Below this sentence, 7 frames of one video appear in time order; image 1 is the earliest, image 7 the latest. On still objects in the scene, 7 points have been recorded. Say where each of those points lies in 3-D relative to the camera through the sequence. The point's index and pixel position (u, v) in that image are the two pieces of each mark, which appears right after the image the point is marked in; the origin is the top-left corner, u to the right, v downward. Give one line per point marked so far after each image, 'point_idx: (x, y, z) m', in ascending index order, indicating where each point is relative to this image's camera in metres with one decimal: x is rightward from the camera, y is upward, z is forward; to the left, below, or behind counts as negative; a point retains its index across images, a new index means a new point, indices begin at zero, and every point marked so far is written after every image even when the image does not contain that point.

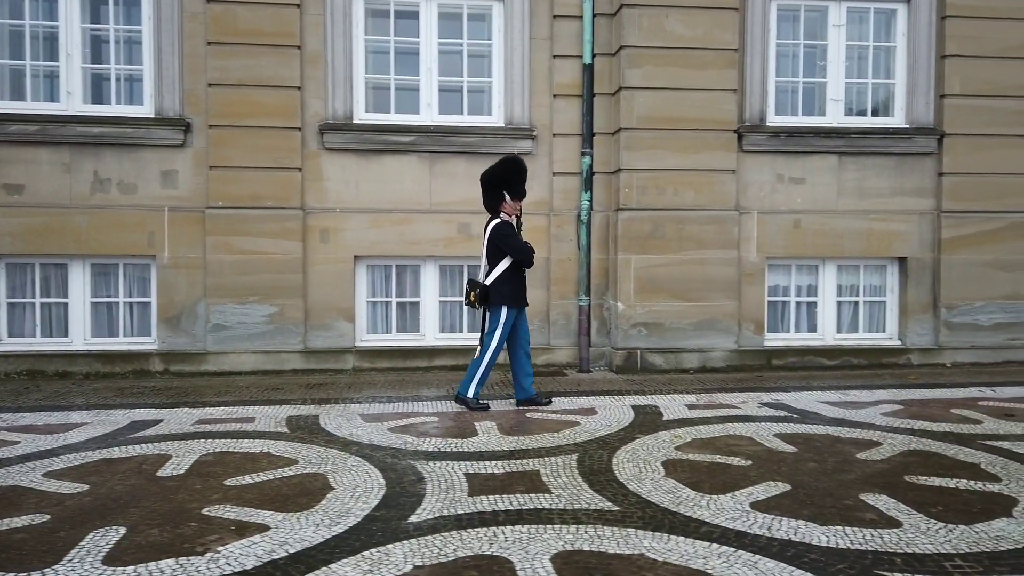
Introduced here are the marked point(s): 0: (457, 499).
0: (-0.3, -1.2, +4.2) m
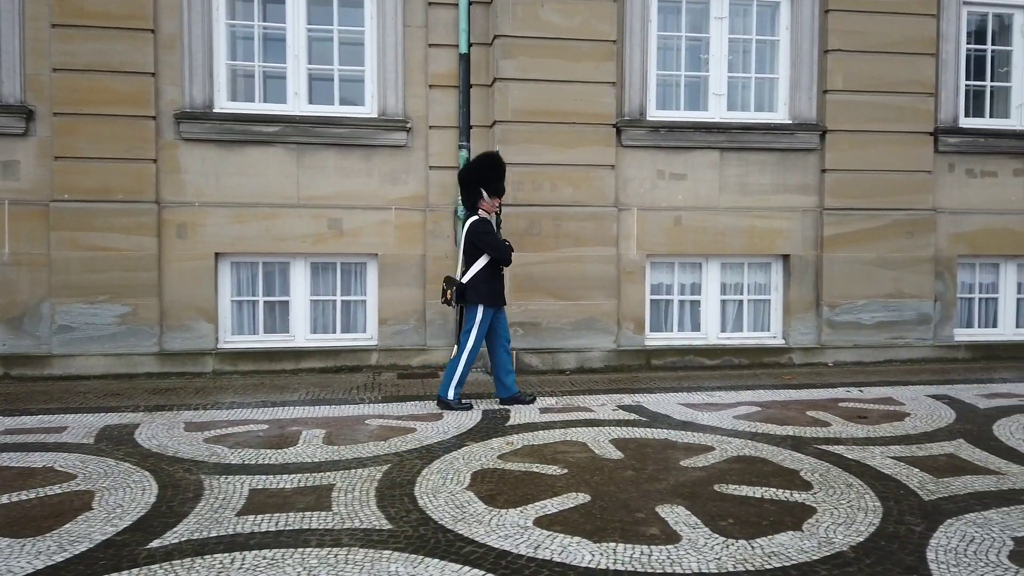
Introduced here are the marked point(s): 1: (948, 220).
0: (-1.5, -1.2, +3.9) m
1: (+5.2, +0.8, +8.9) m
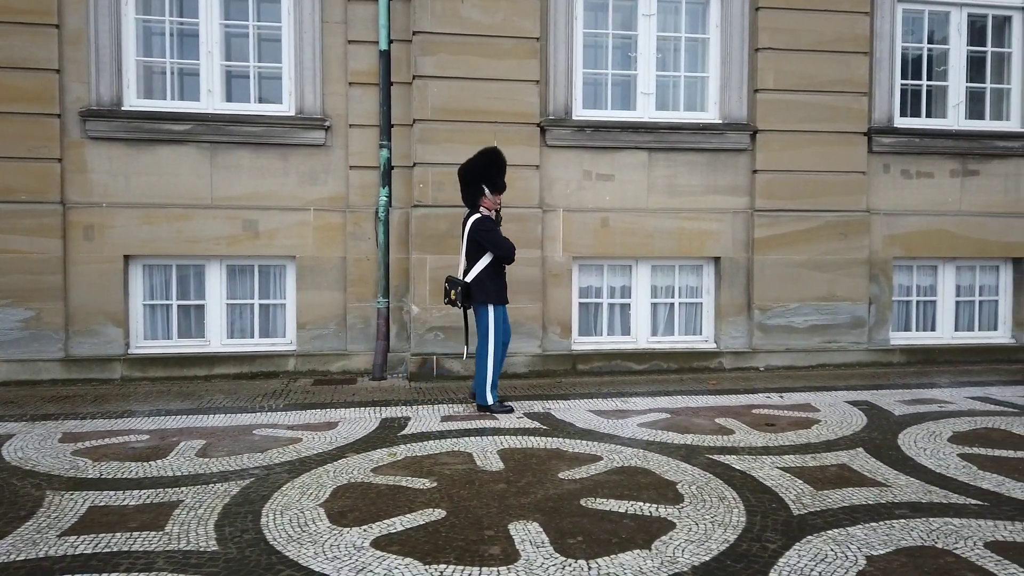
0: (-2.3, -1.2, +3.6) m
1: (+4.3, +0.8, +8.8) m
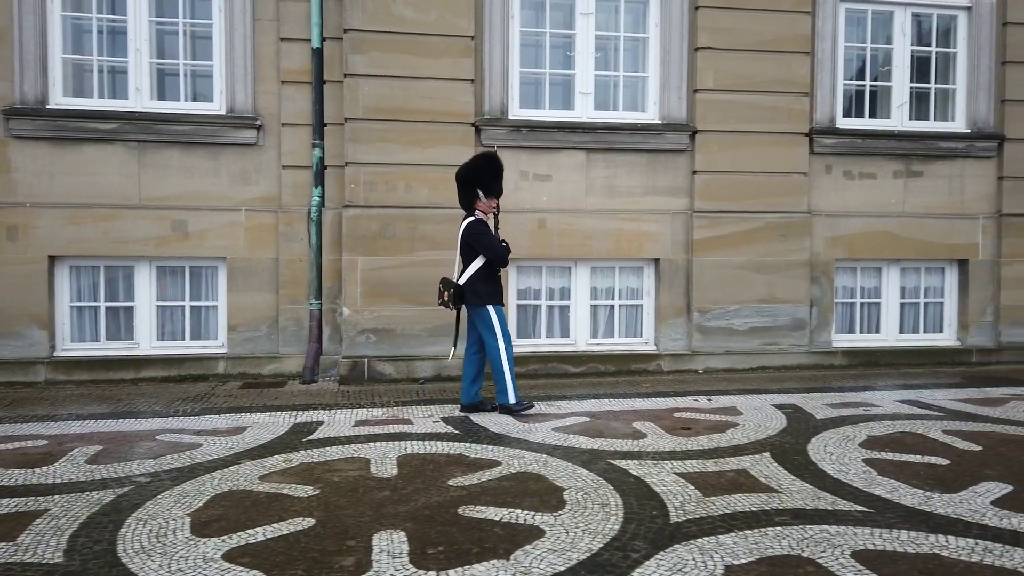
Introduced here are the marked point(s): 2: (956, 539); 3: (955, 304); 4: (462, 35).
0: (-2.9, -1.2, +3.5) m
1: (+3.6, +0.8, +8.7) m
2: (+2.1, -1.2, +3.6) m
3: (+5.4, -0.2, +9.1) m
4: (-0.5, +2.6, +7.8) m
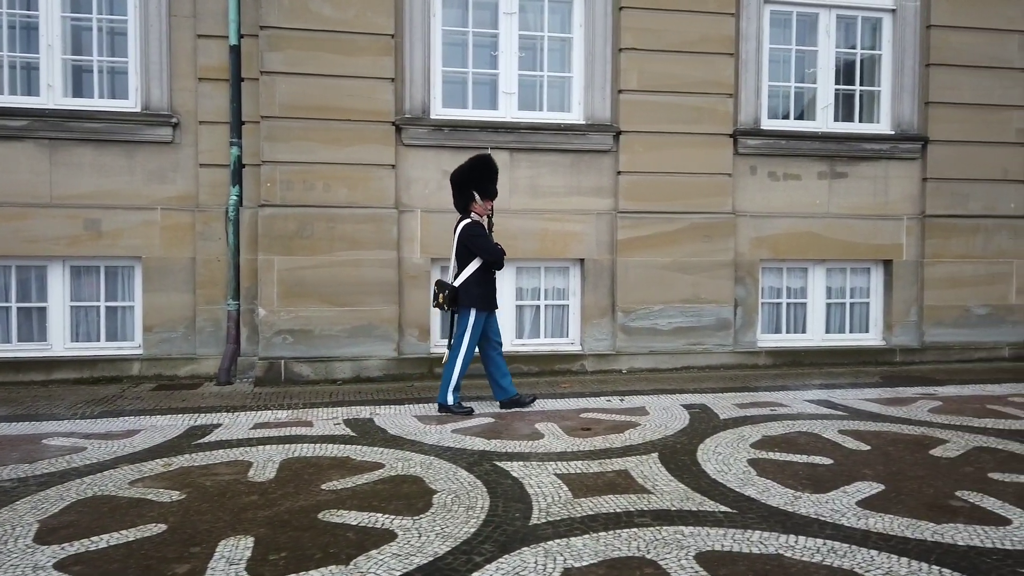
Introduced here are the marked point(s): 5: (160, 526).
0: (-3.6, -1.2, +3.4) m
1: (+2.8, +0.8, +8.7) m
2: (+1.4, -1.2, +3.6) m
3: (+4.5, -0.2, +9.2) m
4: (-1.3, +2.6, +7.8) m
5: (-1.8, -1.2, +3.8) m
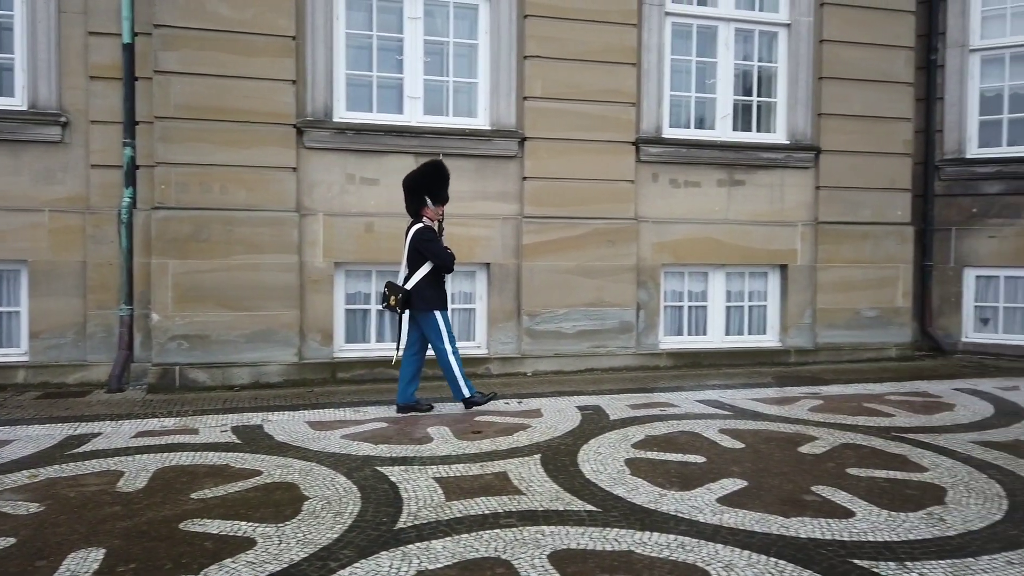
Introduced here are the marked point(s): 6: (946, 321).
0: (-4.3, -1.3, +3.1) m
1: (+1.7, +0.7, +9.0) m
2: (+0.7, -1.2, +3.7) m
3: (+3.4, -0.2, +9.6) m
4: (-2.3, +2.6, +7.7) m
5: (-2.4, -1.2, +3.6) m
6: (+5.9, -0.5, +10.2) m
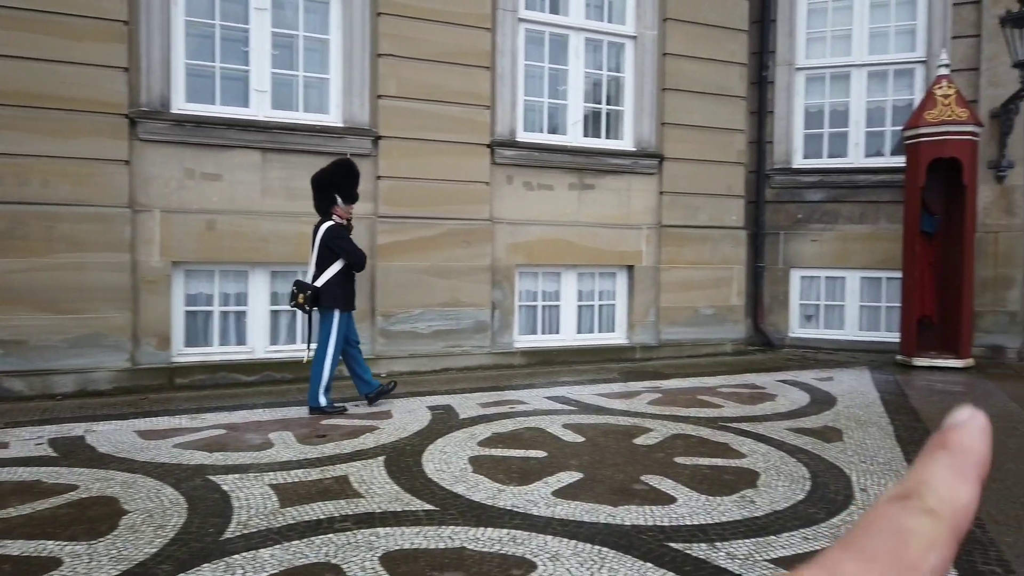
0: (-4.9, -1.3, +2.3) m
1: (-0.1, +0.7, +9.1) m
2: (-0.1, -1.2, +3.8) m
3: (+1.5, -0.2, +10.0) m
4: (-3.8, +2.6, +7.2) m
5: (-3.2, -1.2, +3.2) m
6: (+3.9, -0.4, +11.0) m
